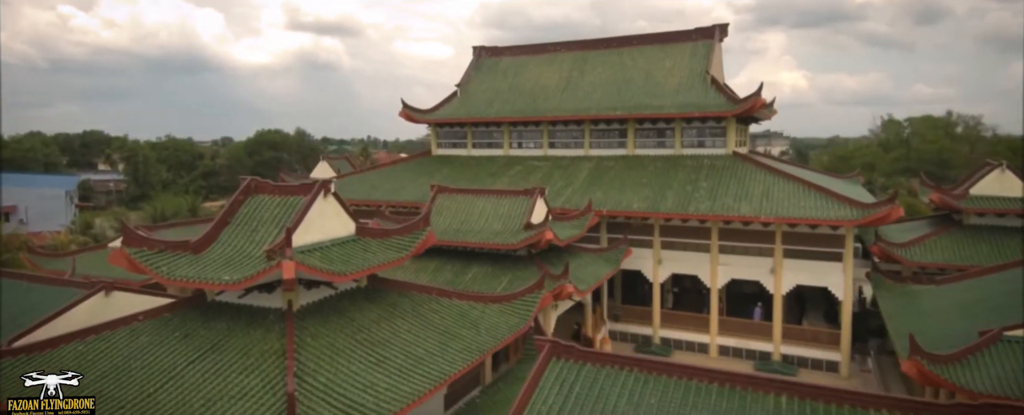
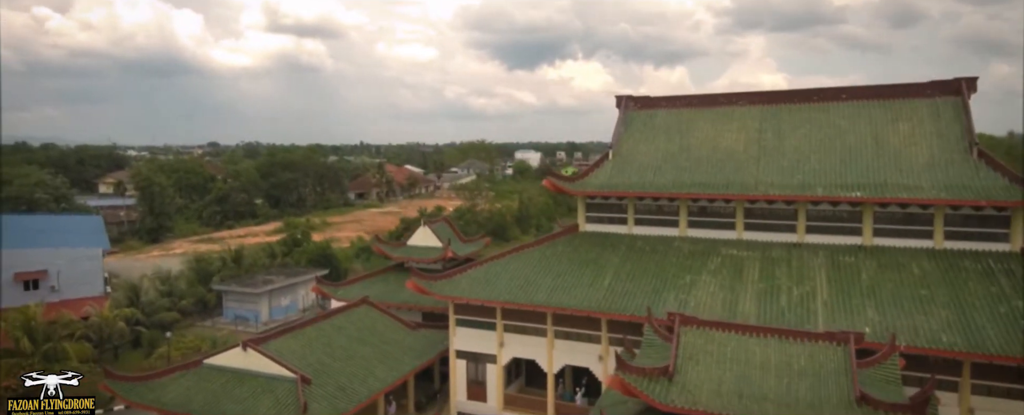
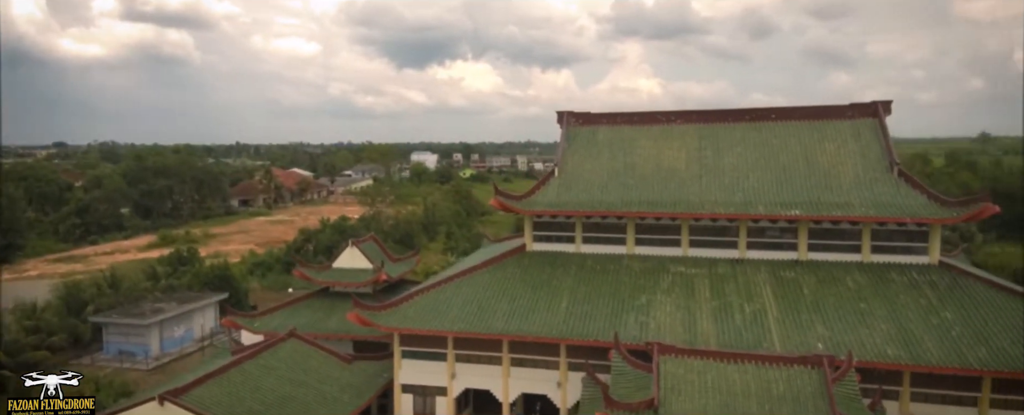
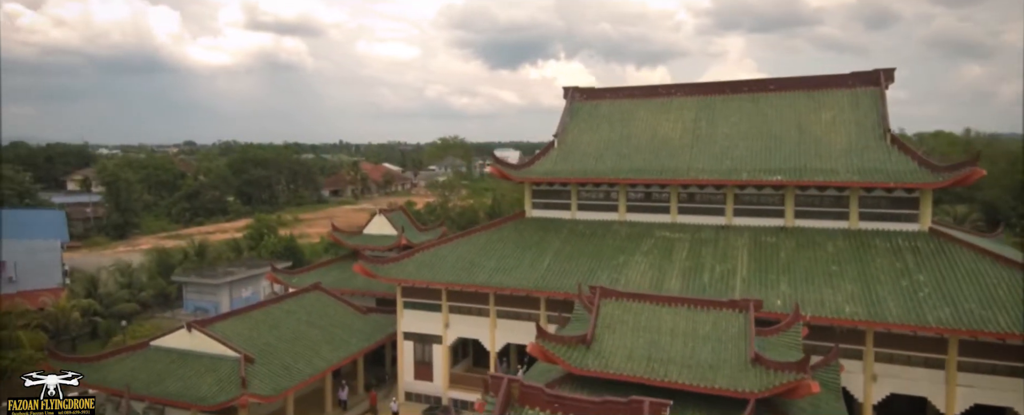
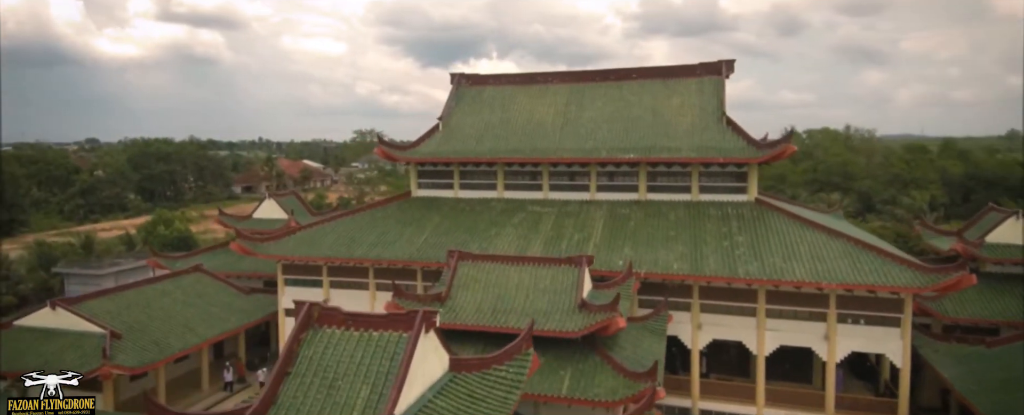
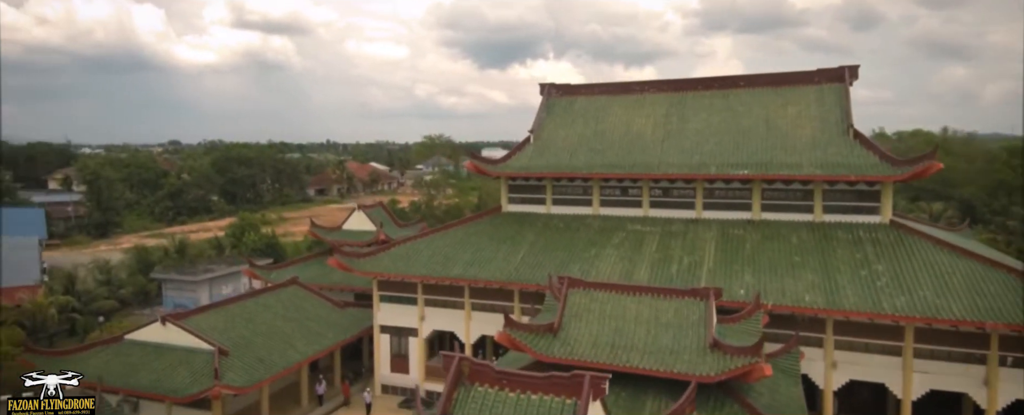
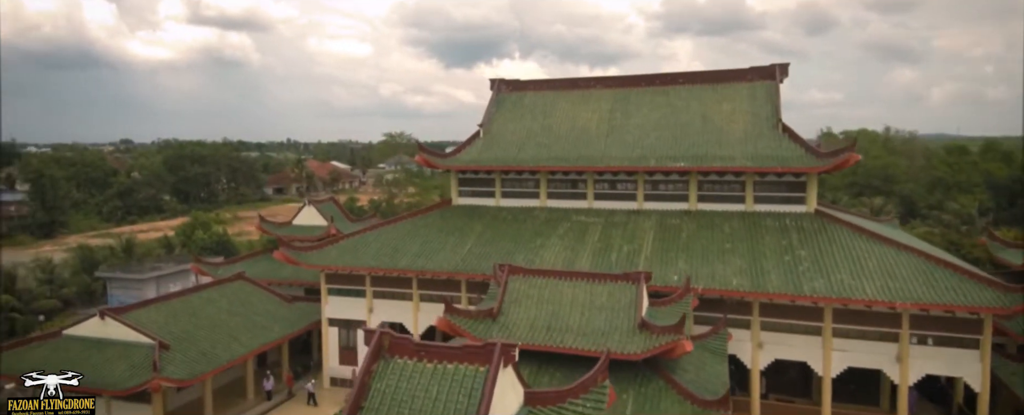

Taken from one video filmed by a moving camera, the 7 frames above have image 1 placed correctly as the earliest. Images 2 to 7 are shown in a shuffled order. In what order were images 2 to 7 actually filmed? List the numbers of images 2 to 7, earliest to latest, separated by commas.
5, 7, 6, 4, 2, 3
